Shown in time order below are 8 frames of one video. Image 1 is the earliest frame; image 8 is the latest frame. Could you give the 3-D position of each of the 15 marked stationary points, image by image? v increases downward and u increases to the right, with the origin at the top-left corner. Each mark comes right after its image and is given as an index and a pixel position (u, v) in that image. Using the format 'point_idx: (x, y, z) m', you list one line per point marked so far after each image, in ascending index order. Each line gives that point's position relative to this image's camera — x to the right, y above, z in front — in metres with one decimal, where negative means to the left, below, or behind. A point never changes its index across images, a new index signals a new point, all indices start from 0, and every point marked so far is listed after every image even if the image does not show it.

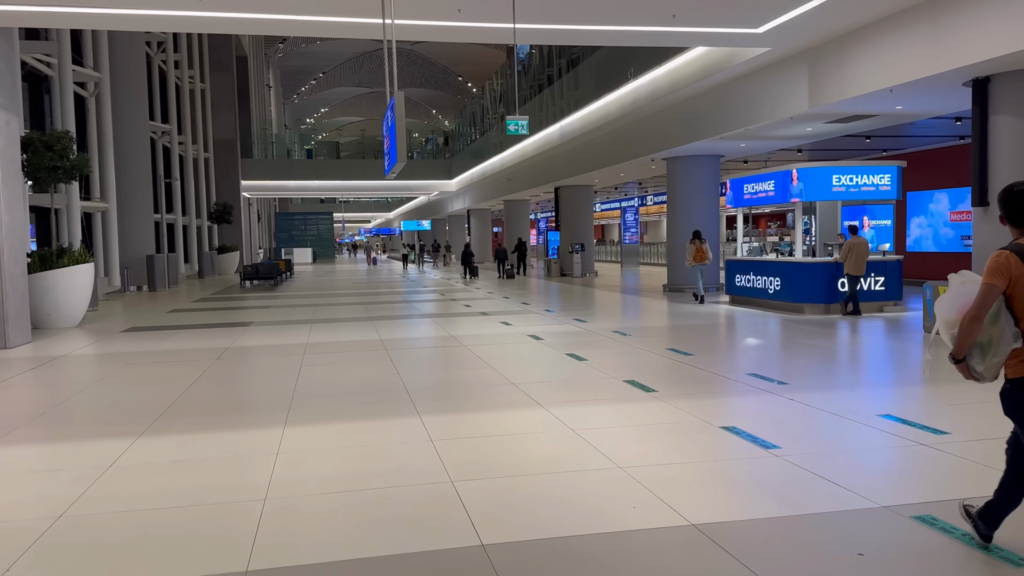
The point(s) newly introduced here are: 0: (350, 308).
0: (-3.0, -0.4, +14.7) m
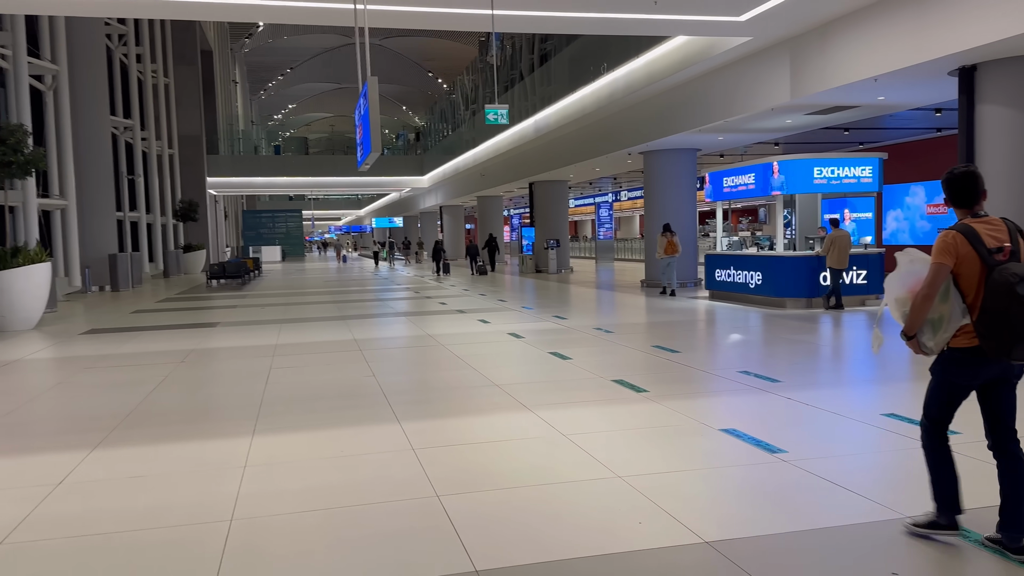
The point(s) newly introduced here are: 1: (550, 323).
0: (-3.4, -0.3, +14.2) m
1: (+0.5, -0.5, +10.4) m
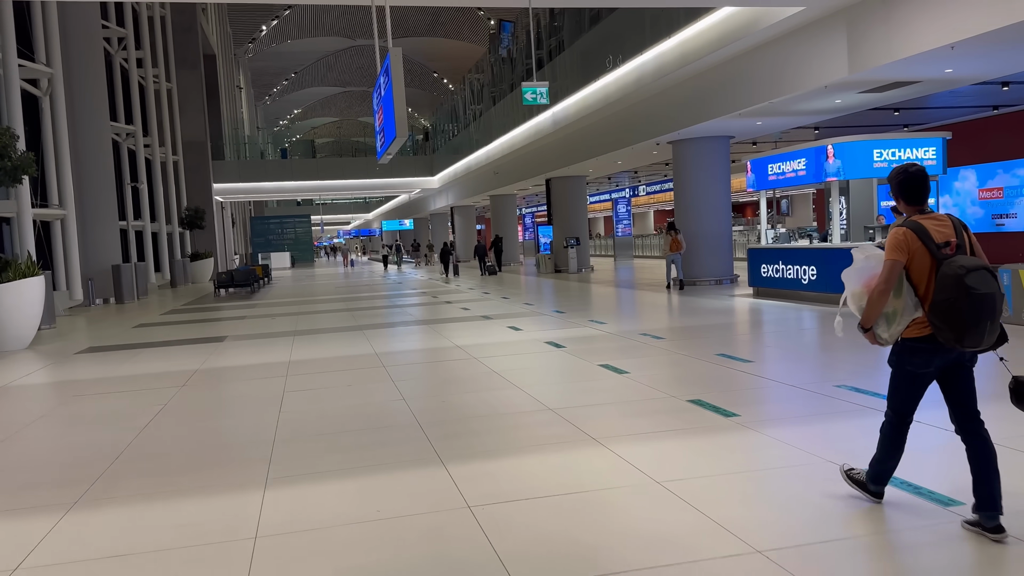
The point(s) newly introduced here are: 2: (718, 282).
0: (-3.0, -0.5, +13.4) m
1: (+0.9, -0.5, +9.5) m
2: (+3.9, +0.1, +14.9) m
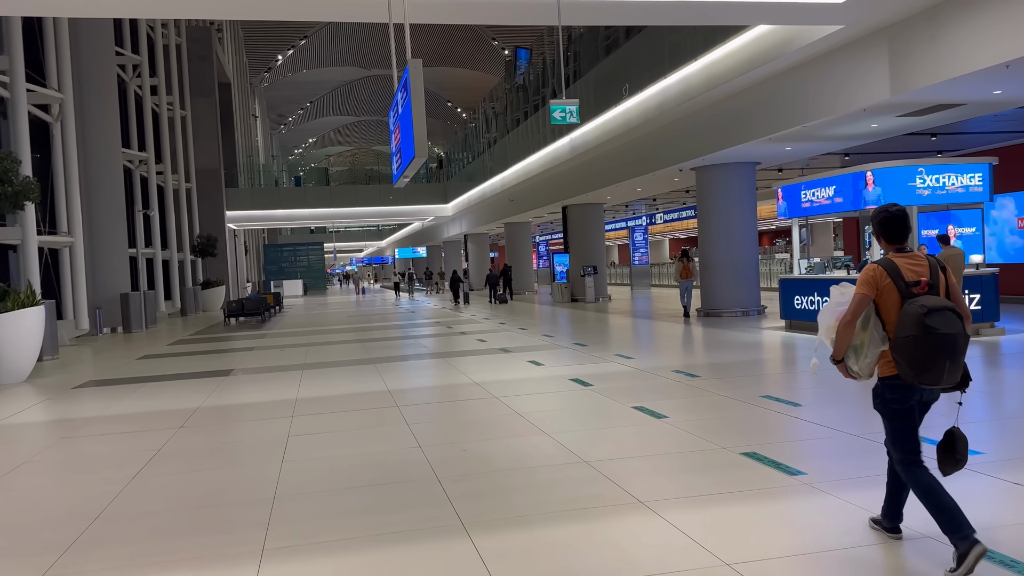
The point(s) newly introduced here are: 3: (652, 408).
0: (-2.7, -1.0, +12.9) m
1: (+1.1, -0.9, +8.9) m
2: (+4.2, -0.5, +14.3) m
3: (+1.1, -0.9, +6.1) m
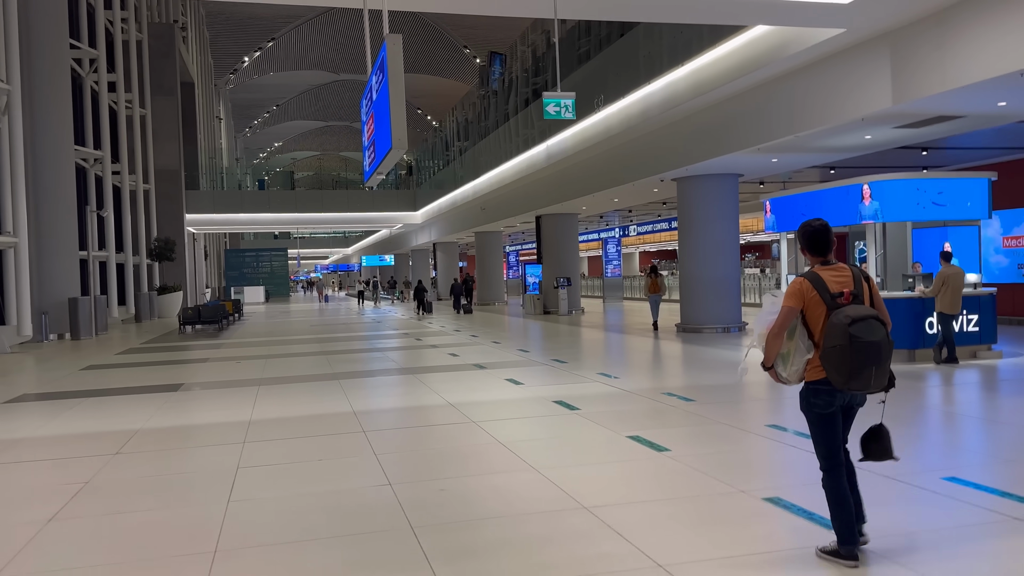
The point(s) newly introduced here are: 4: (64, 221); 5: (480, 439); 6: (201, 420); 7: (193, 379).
0: (-3.1, -1.1, +12.1) m
1: (+0.9, -1.0, +8.3) m
2: (+3.7, -0.7, +13.8) m
3: (+1.0, -1.0, +5.5) m
4: (-10.2, +1.5, +18.1) m
5: (-0.2, -1.1, +5.6) m
6: (-2.6, -1.1, +6.7) m
7: (-4.0, -1.2, +10.0) m
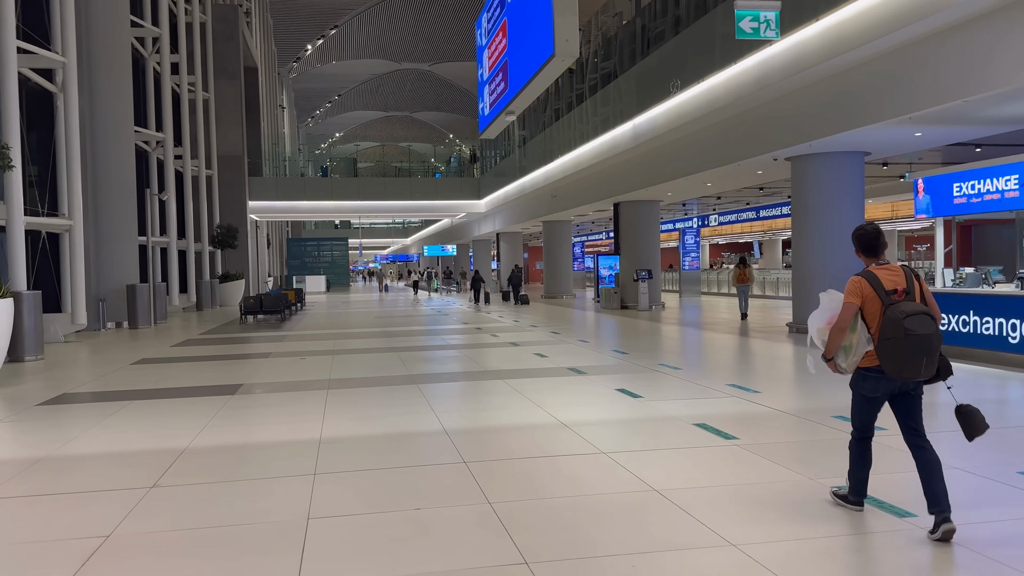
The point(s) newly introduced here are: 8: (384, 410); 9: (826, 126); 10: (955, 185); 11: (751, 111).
0: (-1.8, -0.9, +10.9) m
1: (+1.9, -1.0, +6.8) m
2: (+5.1, -0.6, +12.2) m
3: (+1.8, -1.0, +4.1) m
4: (-8.5, +1.8, +17.3) m
5: (+0.6, -1.0, +4.2) m
6: (-1.7, -1.0, +5.5) m
7: (-2.9, -1.0, +8.9) m
8: (-1.0, -1.0, +6.3) m
9: (+4.1, +2.1, +10.4) m
10: (+4.7, +1.1, +8.5) m
11: (+3.7, +2.7, +12.2) m
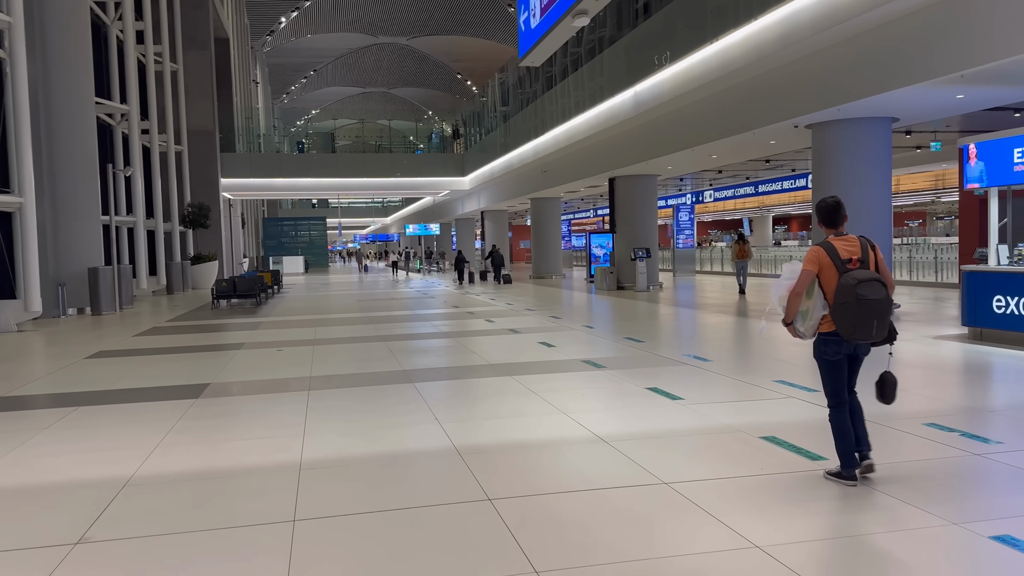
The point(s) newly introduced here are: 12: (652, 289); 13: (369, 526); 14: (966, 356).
0: (-1.8, -0.7, +9.8) m
1: (+2.0, -0.8, +5.9) m
2: (+5.1, -0.3, +11.3) m
3: (+1.9, -0.9, +3.1) m
4: (-8.7, +2.1, +16.0) m
5: (+0.8, -1.0, +3.2) m
6: (-1.6, -1.0, +4.4) m
7: (-2.8, -0.9, +7.8) m
8: (-0.9, -0.9, +5.2) m
9: (+4.1, +2.4, +9.4) m
10: (+4.8, +1.3, +7.5) m
11: (+3.7, +3.0, +11.2) m
12: (+3.4, 0.0, +19.7) m
13: (-0.6, -1.0, +3.4) m
14: (+4.5, -0.7, +7.6) m
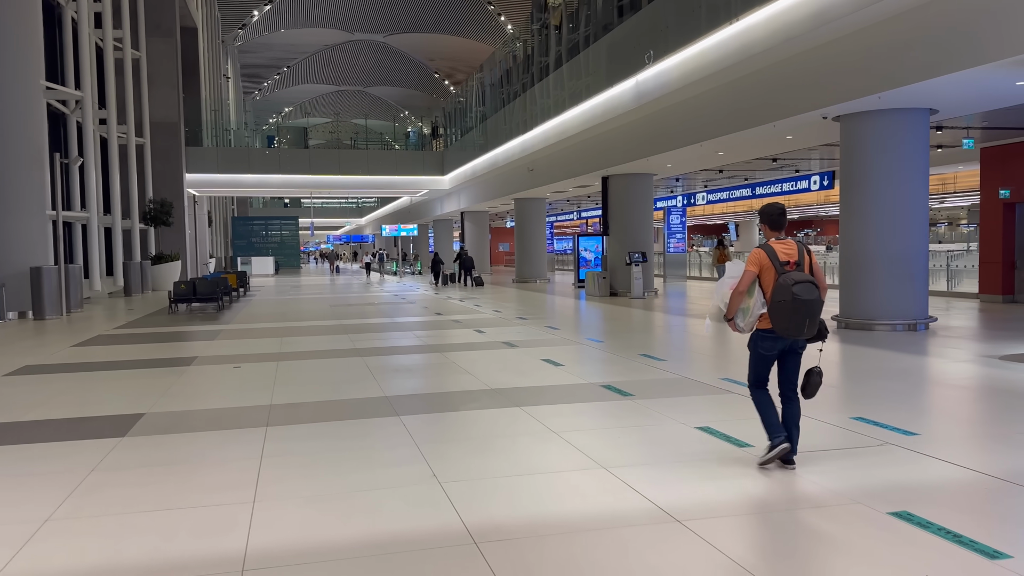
0: (-1.9, -0.8, +8.5) m
1: (+2.1, -0.9, +4.7) m
2: (+5.0, -0.5, +10.1) m
3: (+2.1, -1.0, +1.9) m
4: (-8.9, +2.1, +14.4) m
5: (+0.9, -1.0, +2.0) m
6: (-1.5, -1.0, +3.1) m
7: (-2.8, -0.9, +6.4) m
8: (-0.8, -0.9, +3.9) m
9: (+4.1, +2.2, +8.3) m
10: (+4.8, +1.2, +6.4) m
11: (+3.6, +2.9, +10.0) m
12: (+3.0, -0.2, +18.5) m
13: (-0.4, -1.1, +2.1) m
14: (+4.5, -0.8, +6.5) m
